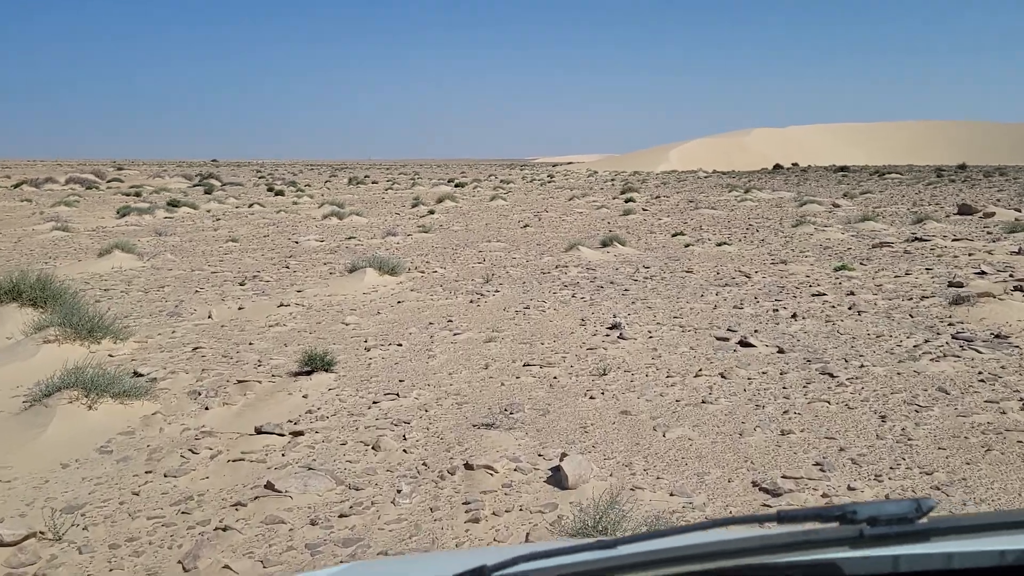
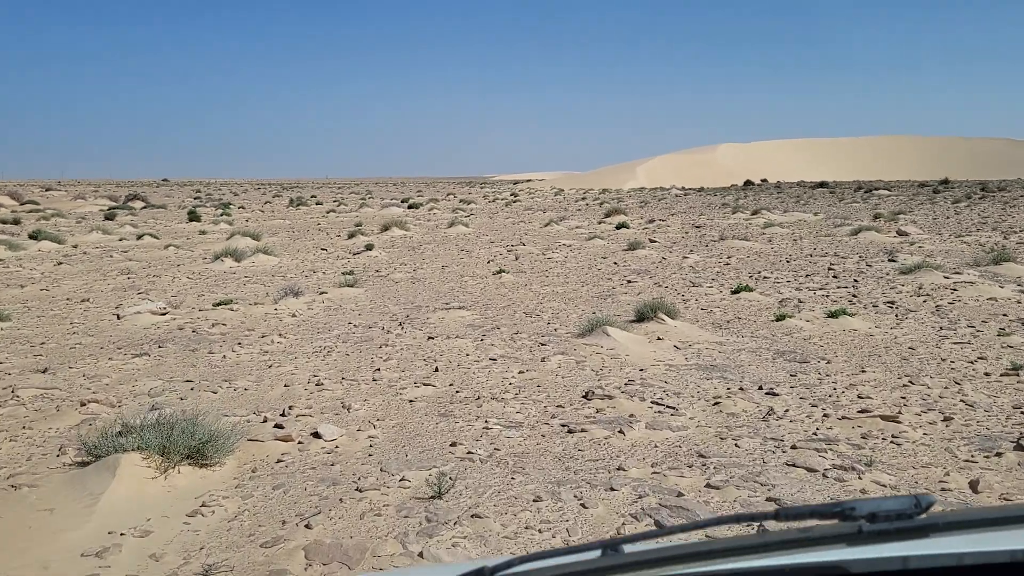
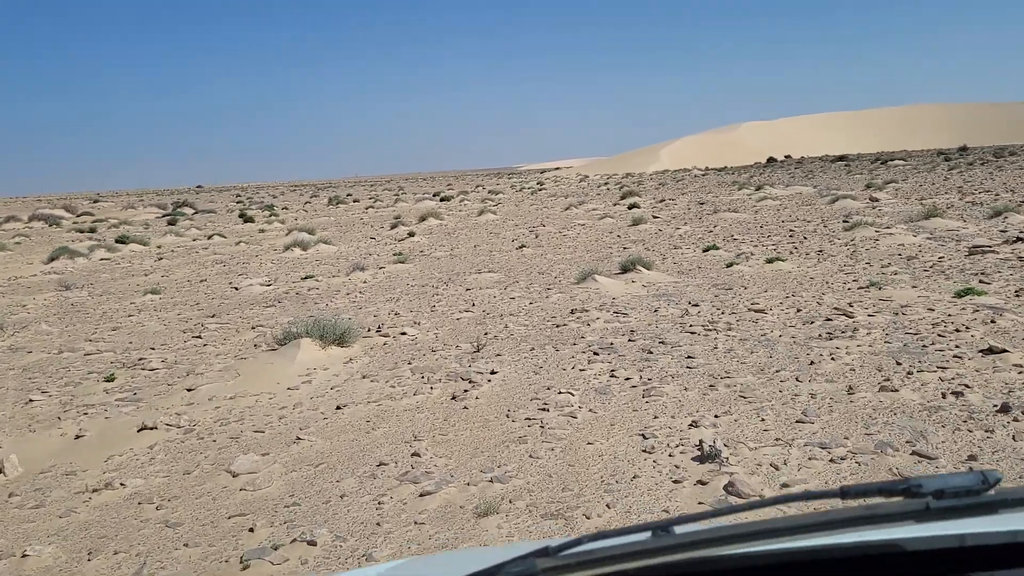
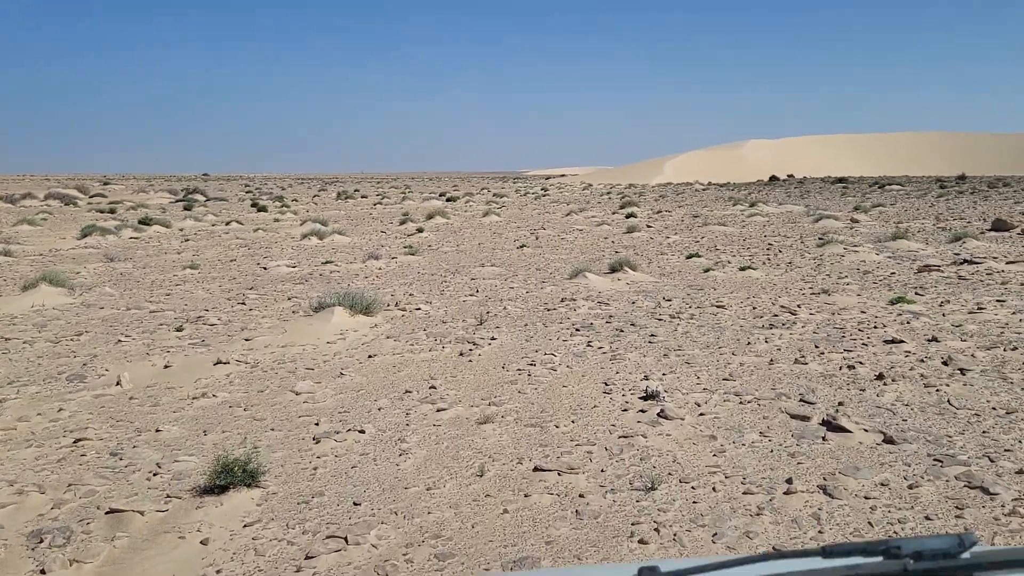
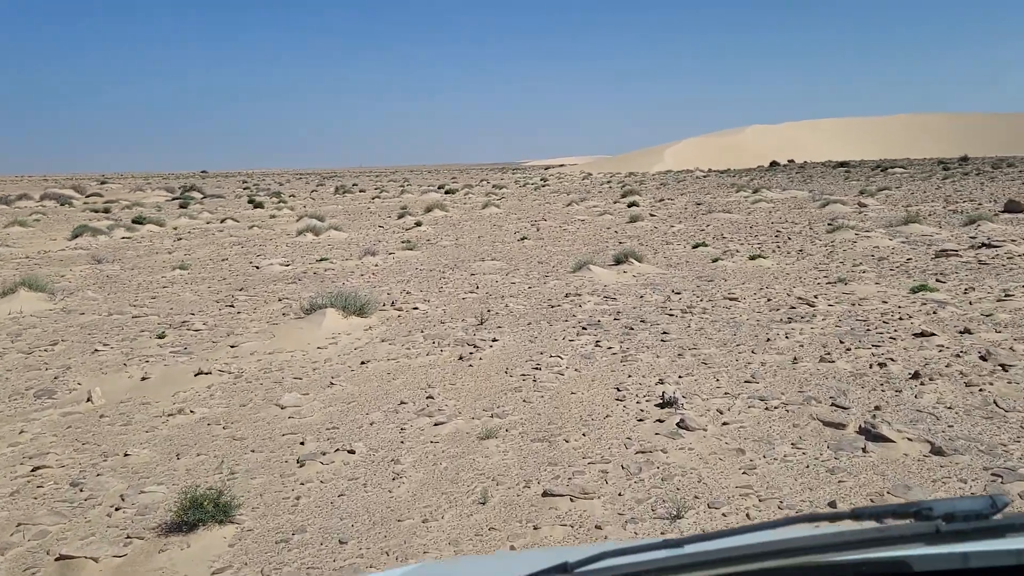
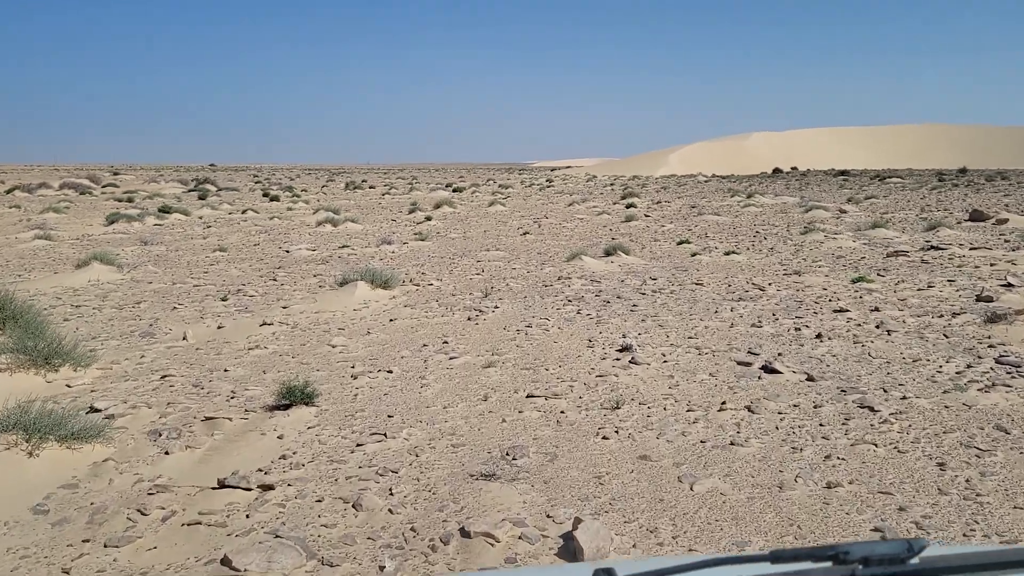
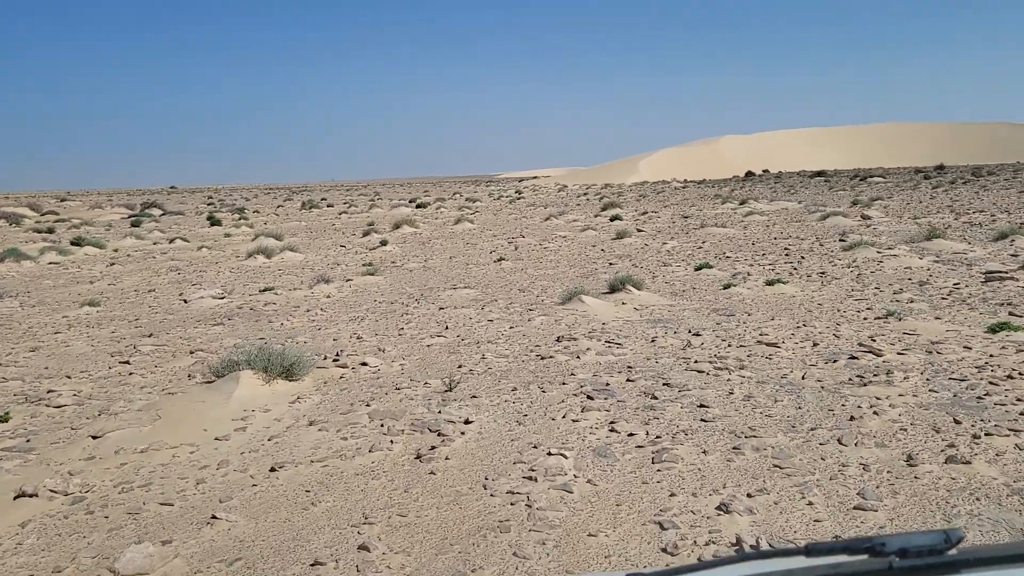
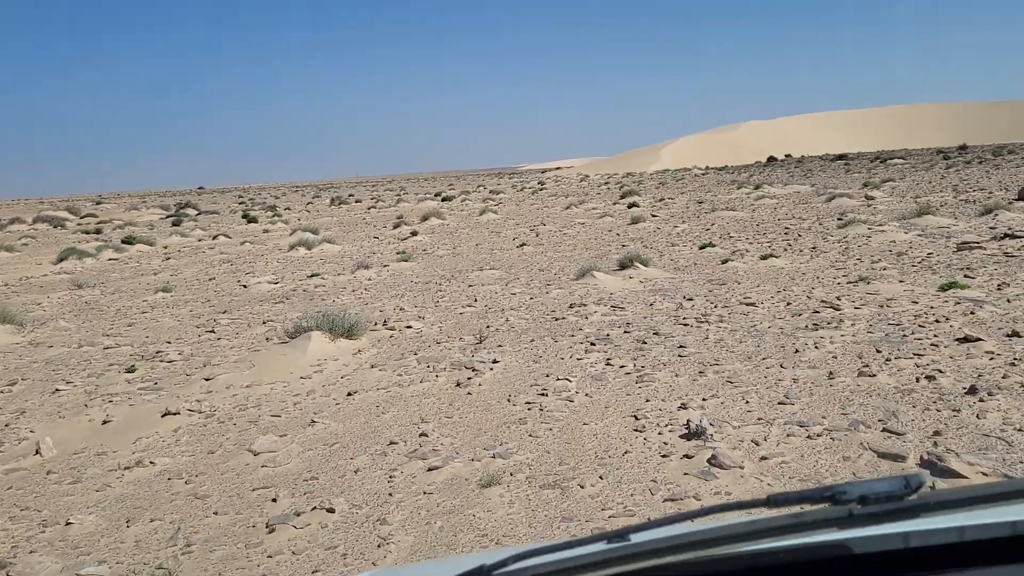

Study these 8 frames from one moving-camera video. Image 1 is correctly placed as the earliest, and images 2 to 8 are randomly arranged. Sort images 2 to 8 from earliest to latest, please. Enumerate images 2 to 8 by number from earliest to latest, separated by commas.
6, 4, 5, 8, 3, 7, 2
